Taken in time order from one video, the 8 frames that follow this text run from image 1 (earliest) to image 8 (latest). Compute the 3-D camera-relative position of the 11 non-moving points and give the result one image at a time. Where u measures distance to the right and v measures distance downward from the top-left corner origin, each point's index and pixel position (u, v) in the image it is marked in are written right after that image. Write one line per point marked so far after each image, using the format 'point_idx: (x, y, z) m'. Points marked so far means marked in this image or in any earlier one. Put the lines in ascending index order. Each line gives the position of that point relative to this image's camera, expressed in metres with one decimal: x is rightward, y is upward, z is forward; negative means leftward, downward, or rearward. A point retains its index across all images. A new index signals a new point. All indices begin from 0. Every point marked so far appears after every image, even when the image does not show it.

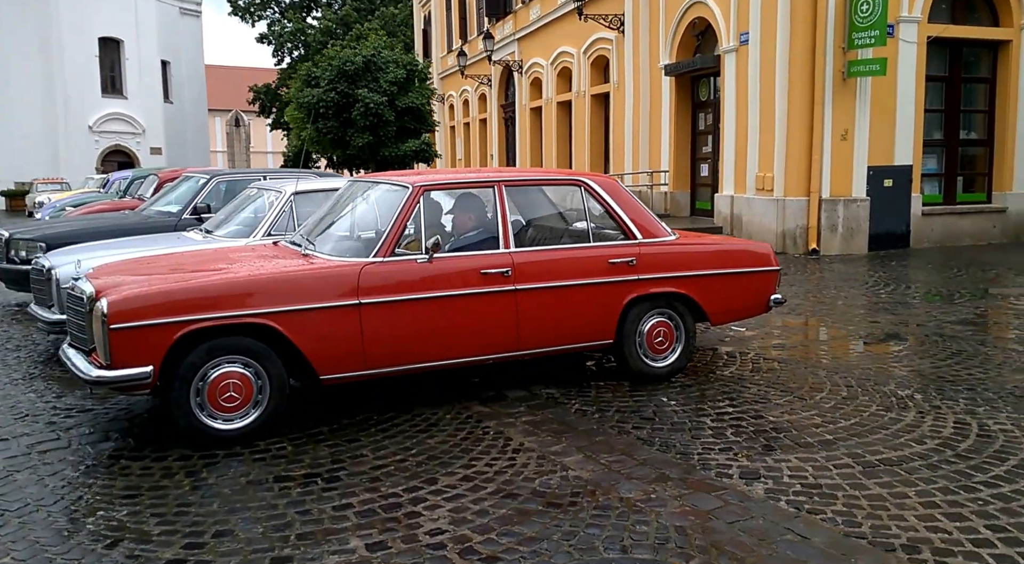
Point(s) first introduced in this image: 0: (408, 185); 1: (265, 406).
0: (-0.6, +0.6, +5.6) m
1: (-1.4, -0.7, +4.7) m
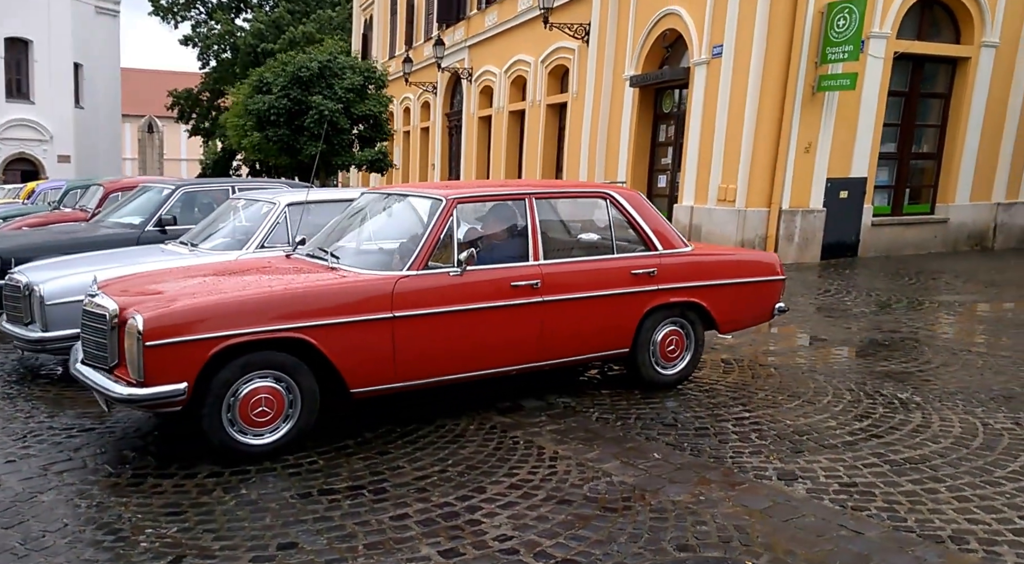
0: (-0.4, +0.5, +5.6) m
1: (-1.2, -0.8, +4.7) m
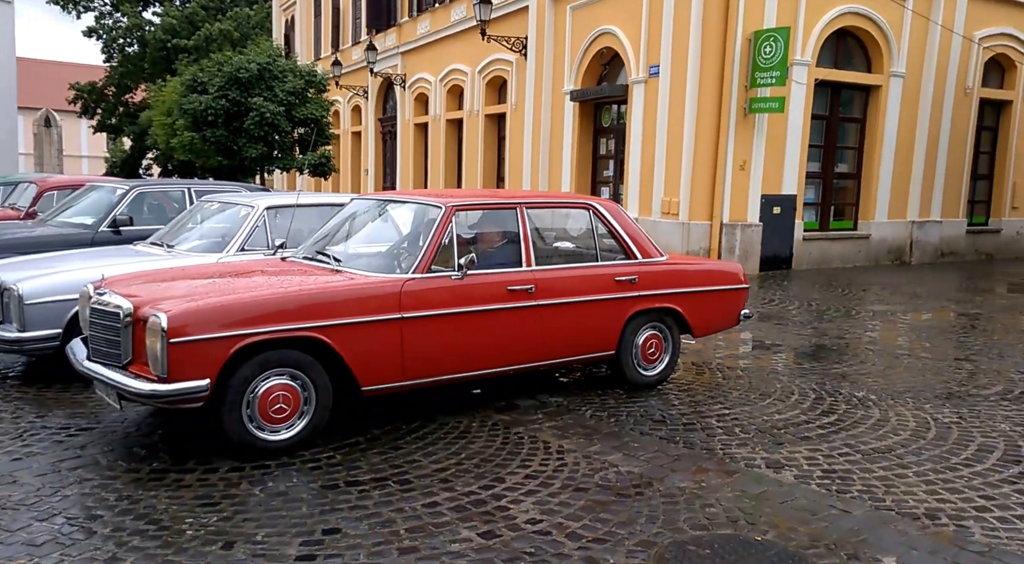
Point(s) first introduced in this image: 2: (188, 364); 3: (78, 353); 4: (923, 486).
0: (-0.5, +0.5, +5.8) m
1: (-1.1, -0.8, +4.8) m
2: (-1.7, -0.4, +4.4) m
3: (-2.5, -0.5, +5.2) m
4: (+2.2, -1.1, +4.5) m
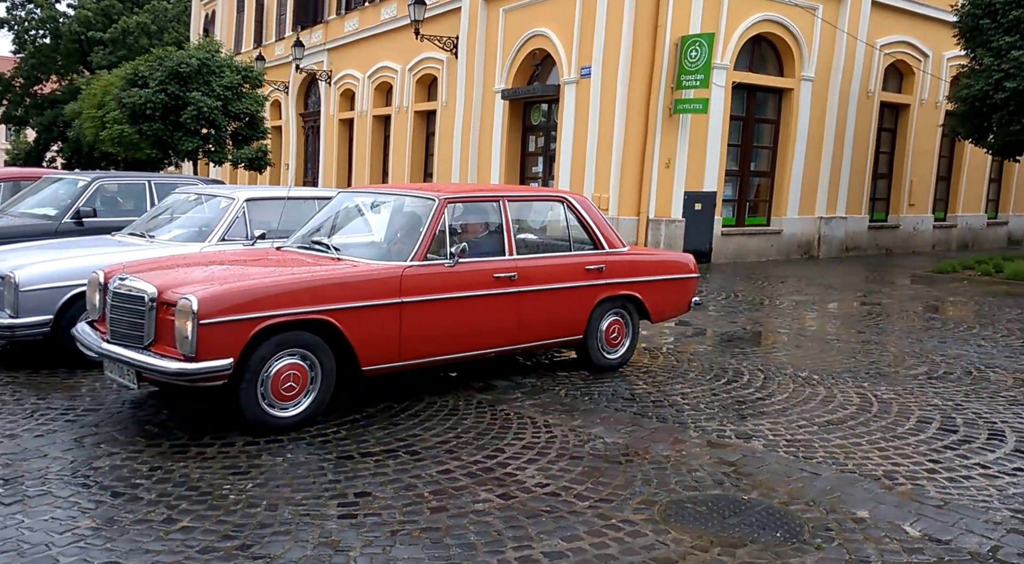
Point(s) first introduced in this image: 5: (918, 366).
0: (-0.6, +0.6, +6.1) m
1: (-1.2, -0.7, +5.1) m
2: (-1.6, -0.3, +4.6) m
3: (-2.6, -0.3, +5.3) m
4: (+2.2, -1.0, +5.0) m
5: (+4.2, -0.9, +8.9) m
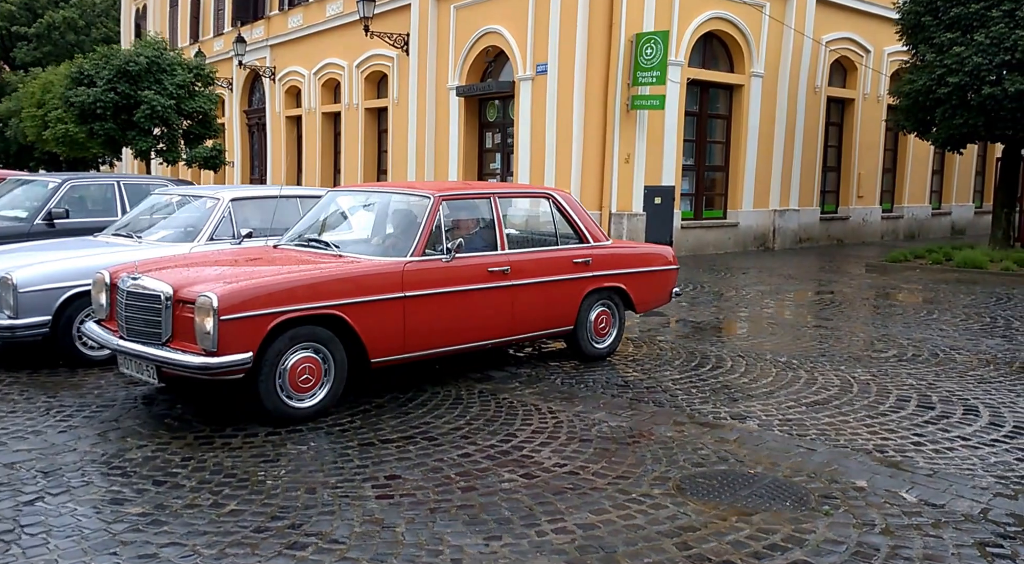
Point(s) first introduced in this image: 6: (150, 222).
0: (-0.6, +0.6, +6.3) m
1: (-1.1, -0.6, +5.2) m
2: (-1.6, -0.3, +4.7) m
3: (-2.6, -0.3, +5.4) m
4: (+2.2, -0.9, +5.4) m
5: (+4.1, -0.7, +9.3) m
6: (-3.5, +0.6, +8.2) m
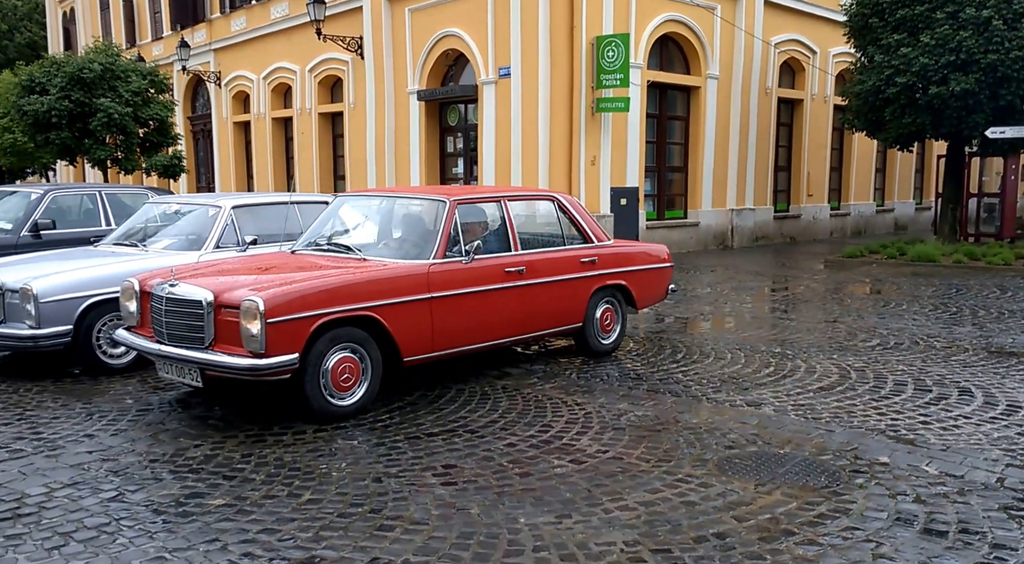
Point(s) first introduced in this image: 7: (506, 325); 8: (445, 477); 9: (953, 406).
0: (-0.5, +0.6, +6.5) m
1: (-0.9, -0.7, +5.4) m
2: (-1.3, -0.3, +4.9) m
3: (-2.4, -0.4, +5.5) m
4: (+2.4, -0.9, +5.7) m
5: (+4.1, -0.7, +9.7) m
6: (-3.5, +0.5, +8.3) m
7: (0.0, -0.3, +6.7) m
8: (-0.3, -1.0, +4.1) m
9: (+3.1, -0.9, +5.9) m
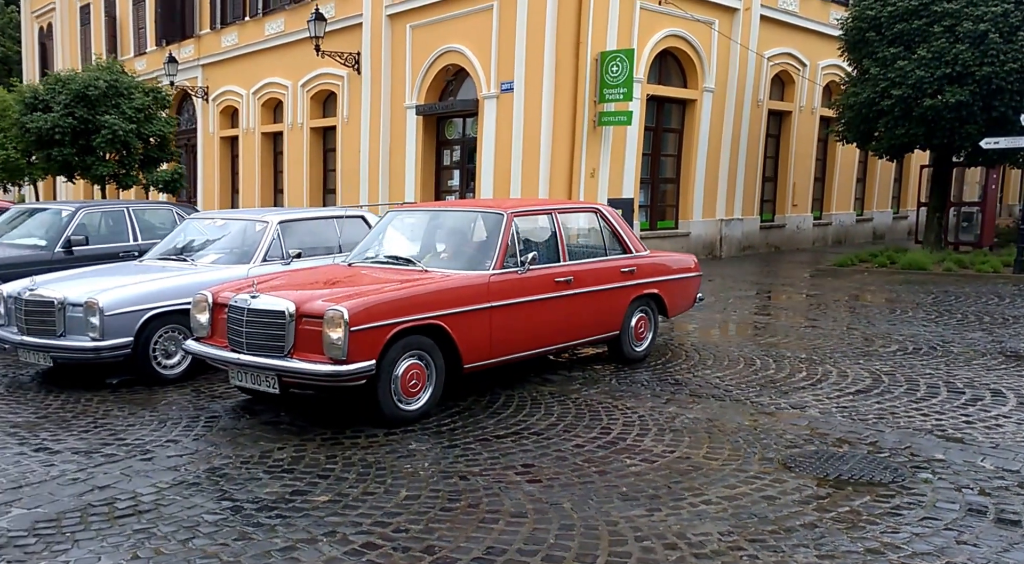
0: (-0.1, +0.6, +6.7) m
1: (-0.5, -0.7, +5.6) m
2: (-1.0, -0.4, +5.1) m
3: (-2.0, -0.4, +5.6) m
4: (+2.8, -0.9, +5.9) m
5: (+4.4, -0.7, +9.9) m
6: (-3.1, +0.4, +8.4) m
7: (+0.3, -0.4, +6.9) m
8: (+0.1, -1.0, +4.3) m
9: (+3.5, -0.9, +6.1) m
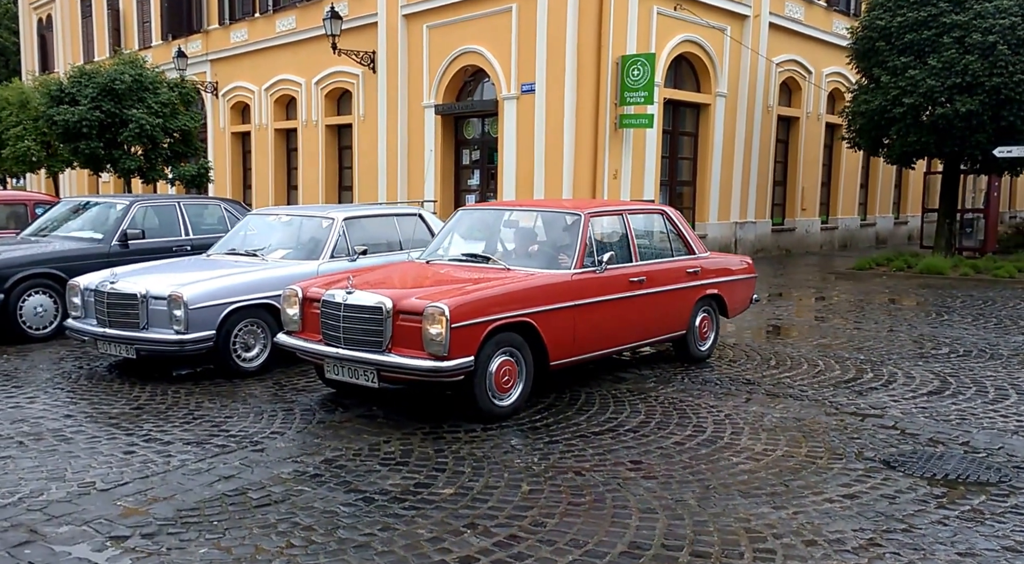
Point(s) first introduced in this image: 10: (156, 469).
0: (+0.5, +0.6, +6.7) m
1: (+0.1, -0.7, +5.6) m
2: (-0.4, -0.4, +5.1) m
3: (-1.4, -0.4, +5.7) m
4: (+3.4, -0.9, +5.9) m
5: (+5.1, -0.8, +9.9) m
6: (-2.5, +0.5, +8.5) m
7: (+1.0, -0.4, +7.0) m
8: (+0.7, -1.0, +4.4) m
9: (+4.1, -0.9, +6.1) m
10: (-1.8, -1.0, +4.3) m
